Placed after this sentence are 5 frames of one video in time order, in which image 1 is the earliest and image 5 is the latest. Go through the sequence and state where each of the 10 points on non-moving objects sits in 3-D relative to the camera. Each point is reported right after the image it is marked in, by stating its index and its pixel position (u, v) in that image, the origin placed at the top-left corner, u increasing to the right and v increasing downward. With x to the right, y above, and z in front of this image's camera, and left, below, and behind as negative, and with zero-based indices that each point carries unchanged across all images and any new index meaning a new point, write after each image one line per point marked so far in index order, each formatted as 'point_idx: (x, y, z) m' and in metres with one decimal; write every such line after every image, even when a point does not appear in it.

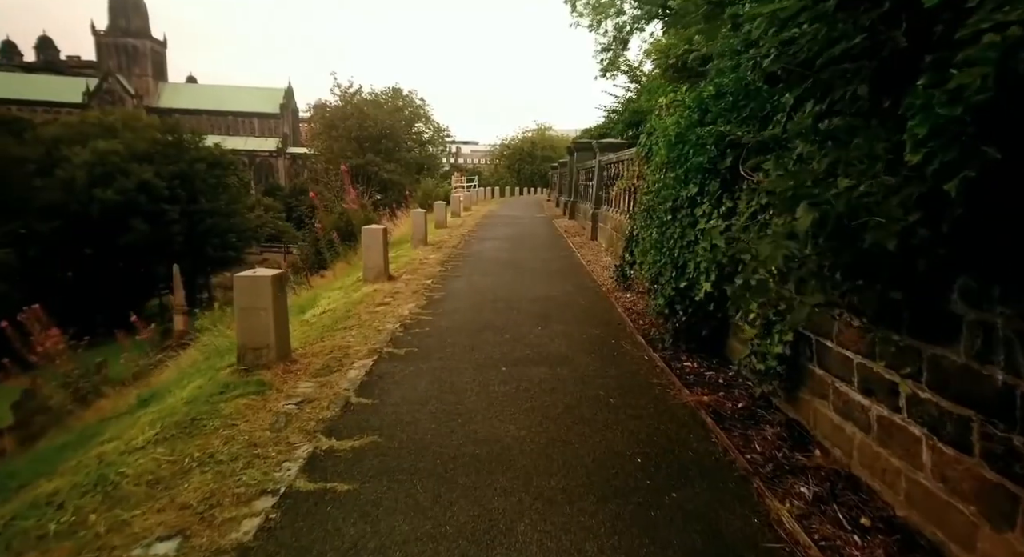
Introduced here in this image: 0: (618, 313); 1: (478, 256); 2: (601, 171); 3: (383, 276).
0: (+1.2, -0.4, +6.0) m
1: (-0.7, +0.4, +10.5) m
2: (+2.1, +2.5, +12.6) m
3: (-1.9, 0.0, +8.2) m
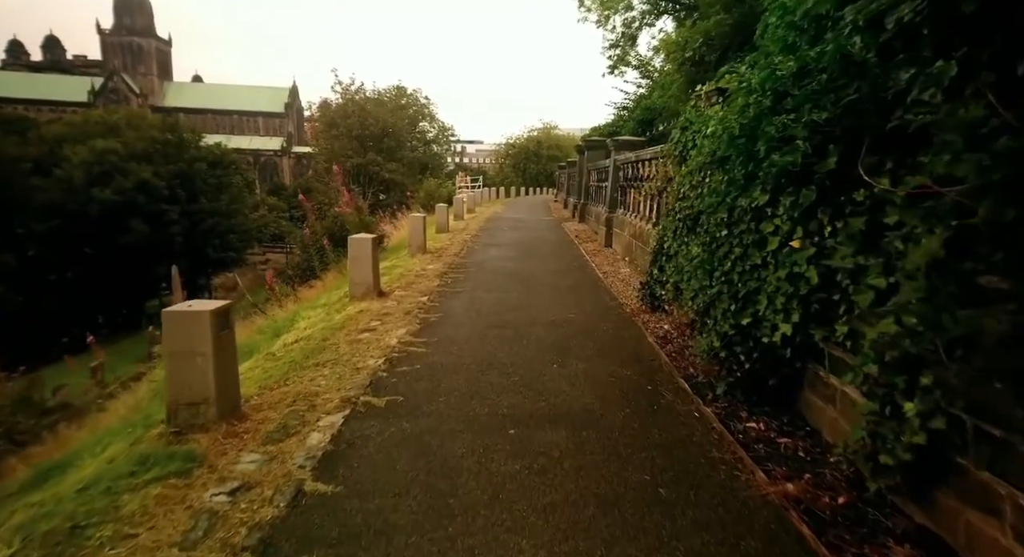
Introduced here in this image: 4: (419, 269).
0: (+1.3, -0.6, +5.0) m
1: (-0.5, +0.2, +9.4) m
2: (+2.2, +2.3, +11.6) m
3: (-1.8, -0.2, +7.1) m
4: (-1.5, +0.2, +9.0) m
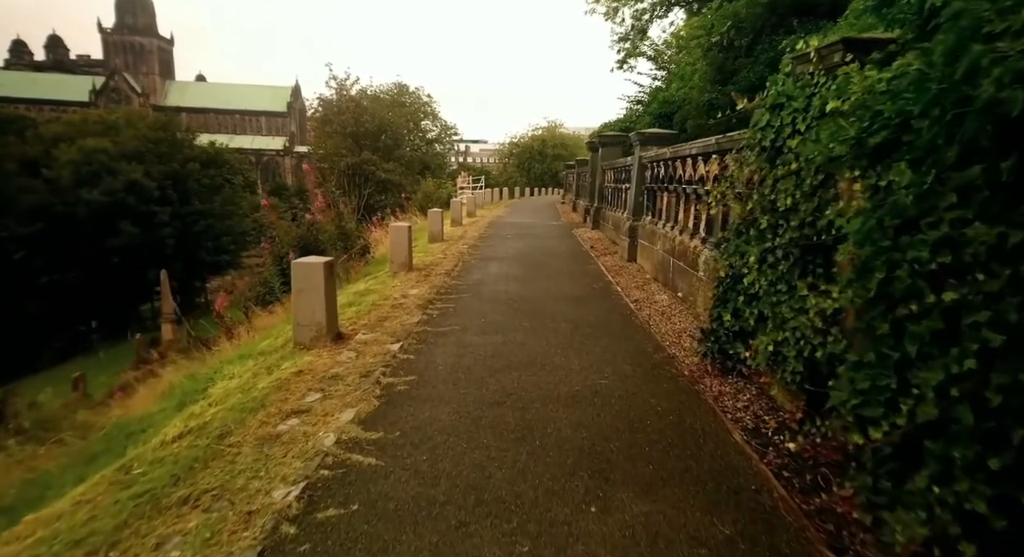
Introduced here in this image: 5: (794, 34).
0: (+1.3, -1.0, +3.0) m
1: (-0.5, -0.2, +7.5) m
2: (+2.3, +1.9, +9.6) m
3: (-1.8, -0.6, +5.2) m
4: (-1.5, -0.2, +7.0) m
5: (+7.1, +6.2, +13.7) m
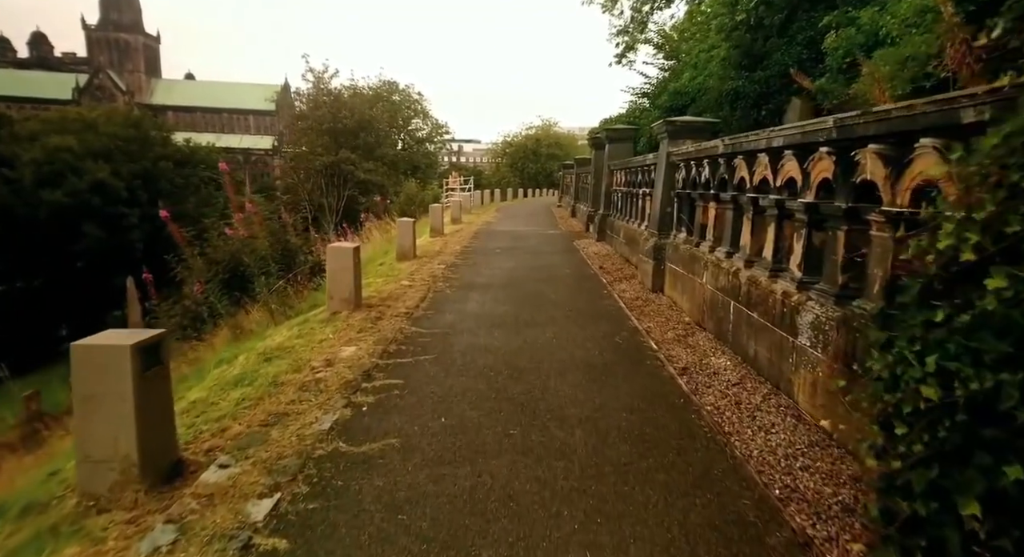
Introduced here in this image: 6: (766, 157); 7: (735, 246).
0: (+1.2, -1.5, +0.7) m
1: (-0.6, -0.7, +5.1) m
2: (+2.1, +1.4, +7.3) m
3: (-1.9, -1.1, +2.8) m
4: (-1.6, -0.7, +4.6) m
5: (+6.9, +5.7, +11.4) m
6: (+2.1, +1.0, +4.5) m
7: (+2.1, +0.3, +5.2) m
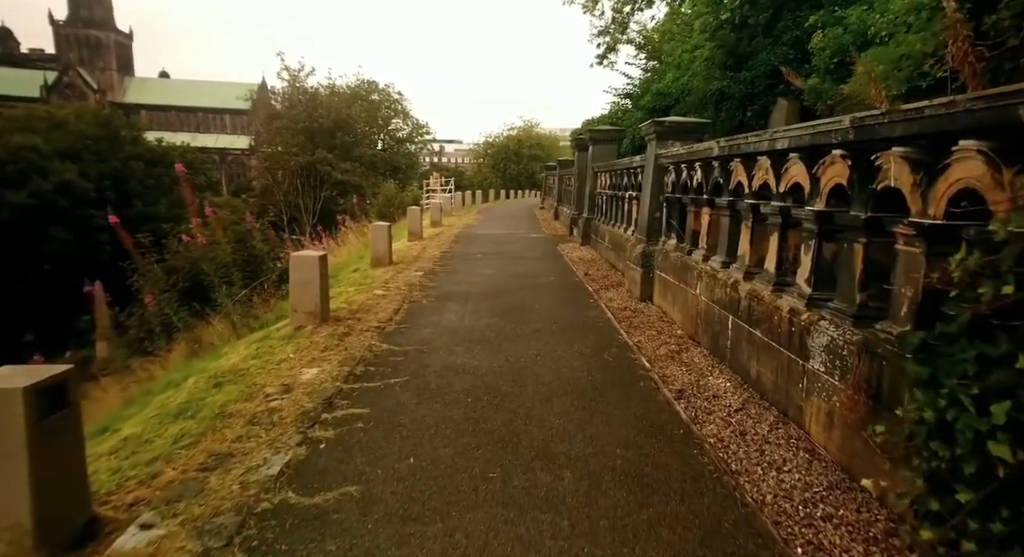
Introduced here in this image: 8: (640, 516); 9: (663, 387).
0: (+1.2, -1.6, +0.3) m
1: (-0.8, -0.8, +4.7) m
2: (+1.9, +1.3, +6.9) m
3: (-2.0, -1.2, +2.3) m
4: (-1.8, -0.8, +4.1) m
5: (+6.5, +5.6, +11.2) m
6: (+2.0, +0.9, +4.1) m
7: (+1.9, +0.2, +4.8) m
8: (+0.6, -1.1, +2.6) m
9: (+1.2, -0.8, +4.2) m
